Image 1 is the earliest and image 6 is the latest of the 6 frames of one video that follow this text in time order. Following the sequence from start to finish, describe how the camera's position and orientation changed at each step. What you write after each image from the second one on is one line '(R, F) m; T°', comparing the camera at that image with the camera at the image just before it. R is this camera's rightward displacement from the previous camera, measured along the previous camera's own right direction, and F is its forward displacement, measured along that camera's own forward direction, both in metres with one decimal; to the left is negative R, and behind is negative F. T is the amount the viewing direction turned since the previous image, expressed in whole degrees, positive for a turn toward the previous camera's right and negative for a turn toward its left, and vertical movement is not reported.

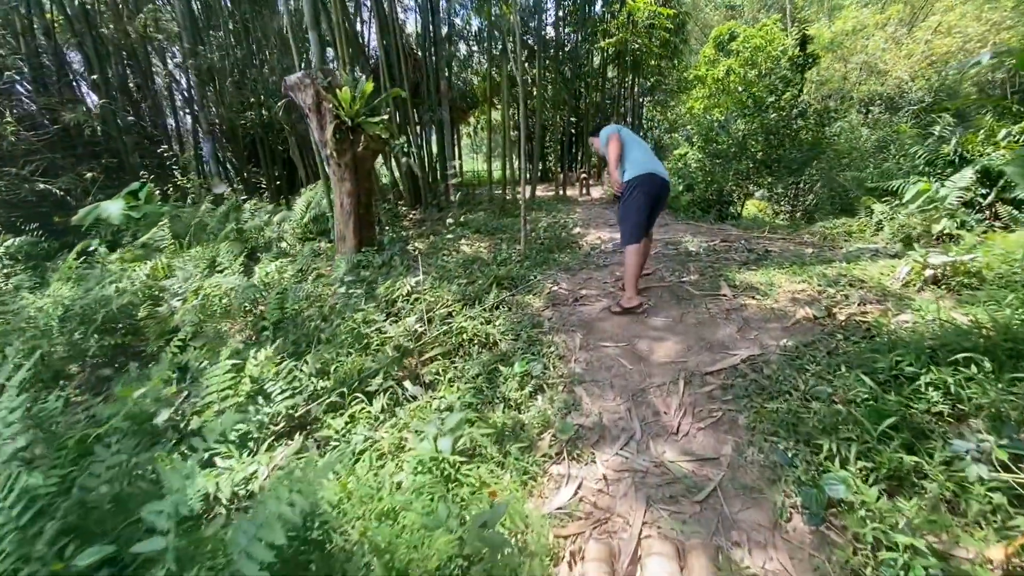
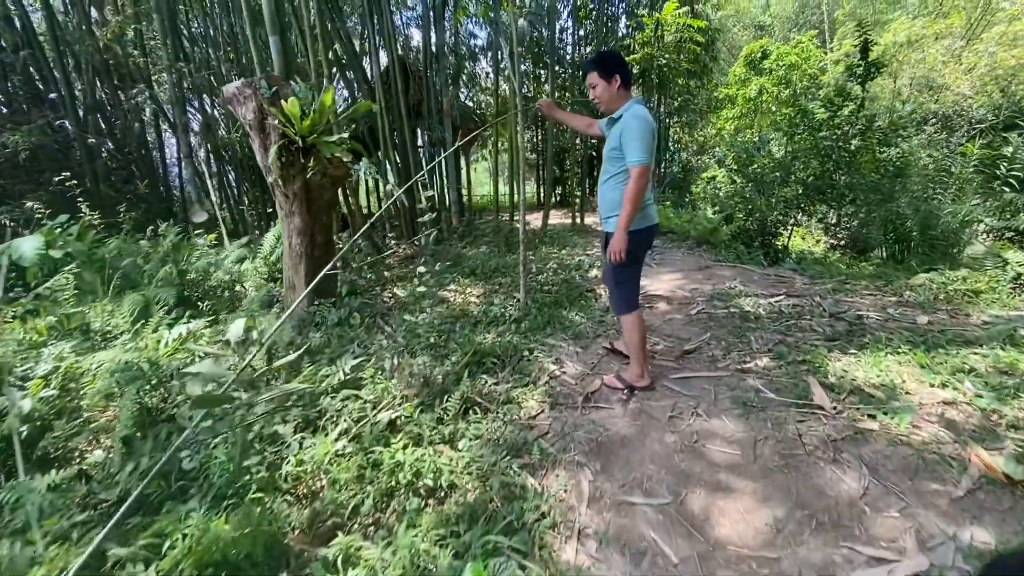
(+0.2, +0.9) m; -3°
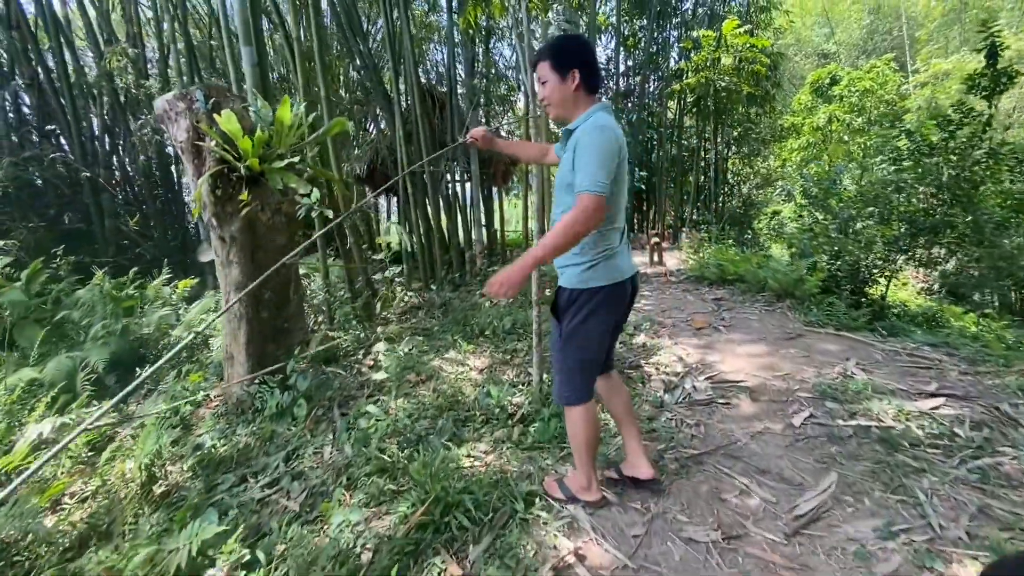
(+0.2, +0.9) m; -6°
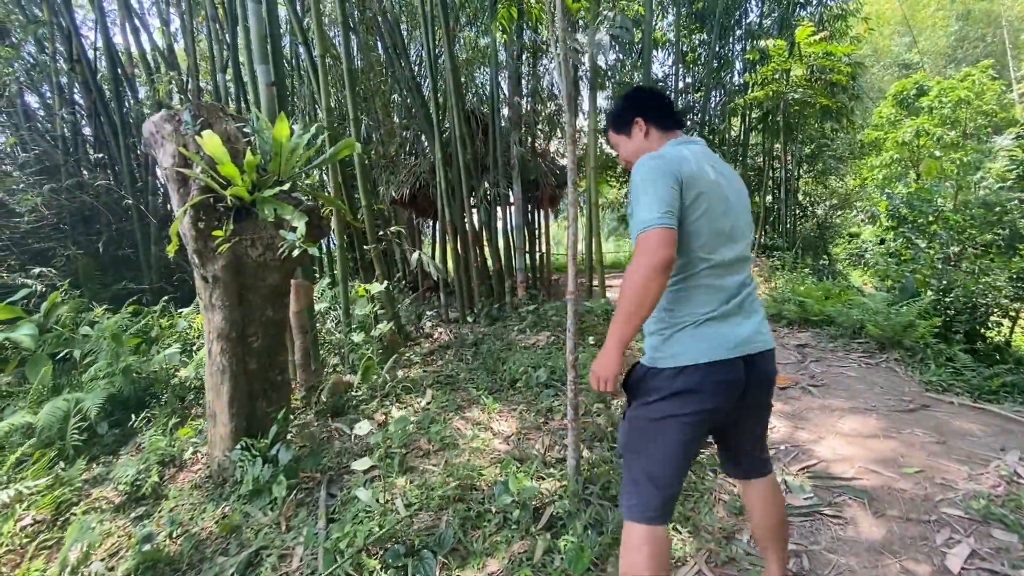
(+0.1, +0.4) m; -6°
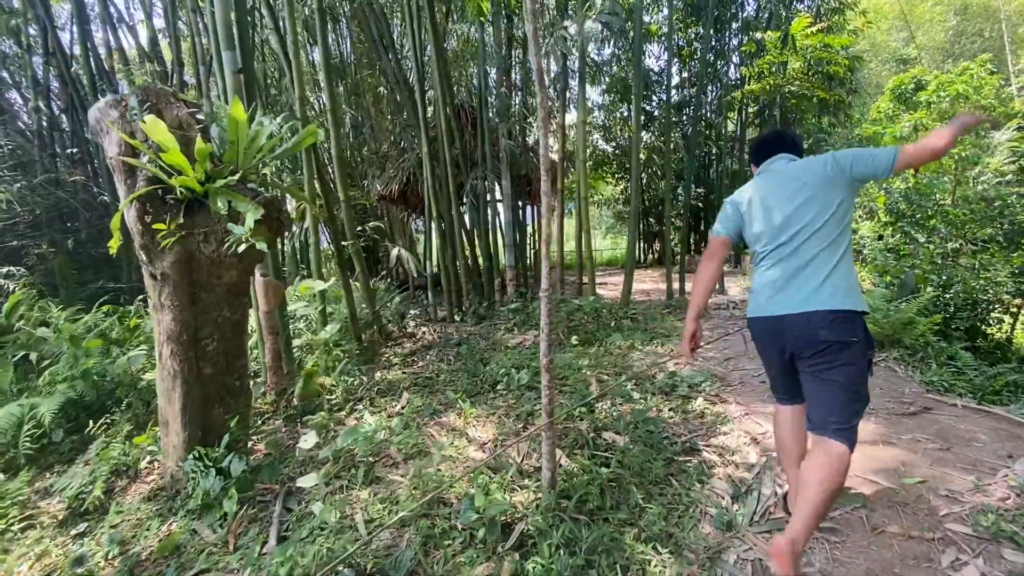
(+0.1, +0.1) m; 0°
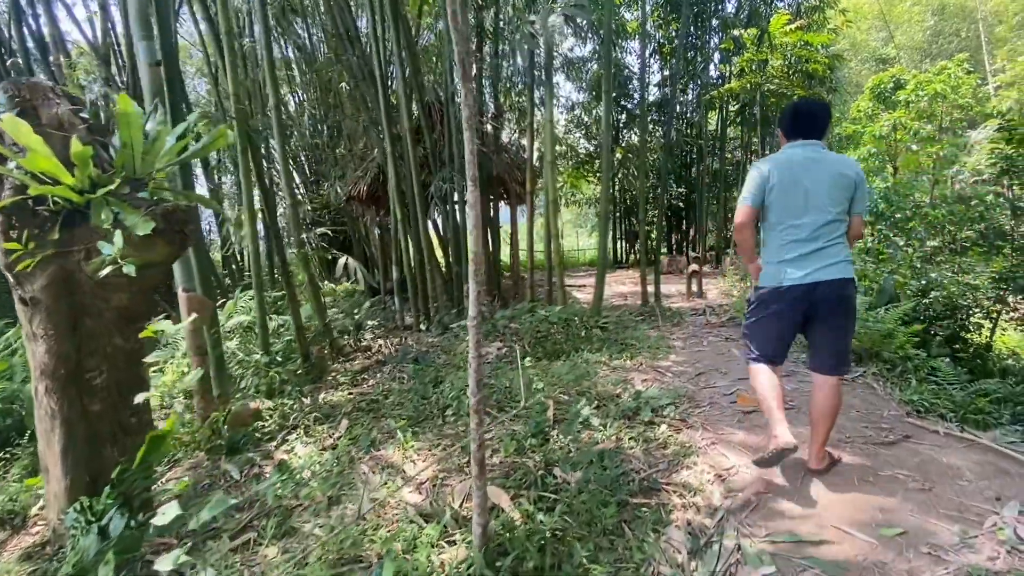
(+0.2, +0.2) m; +1°
